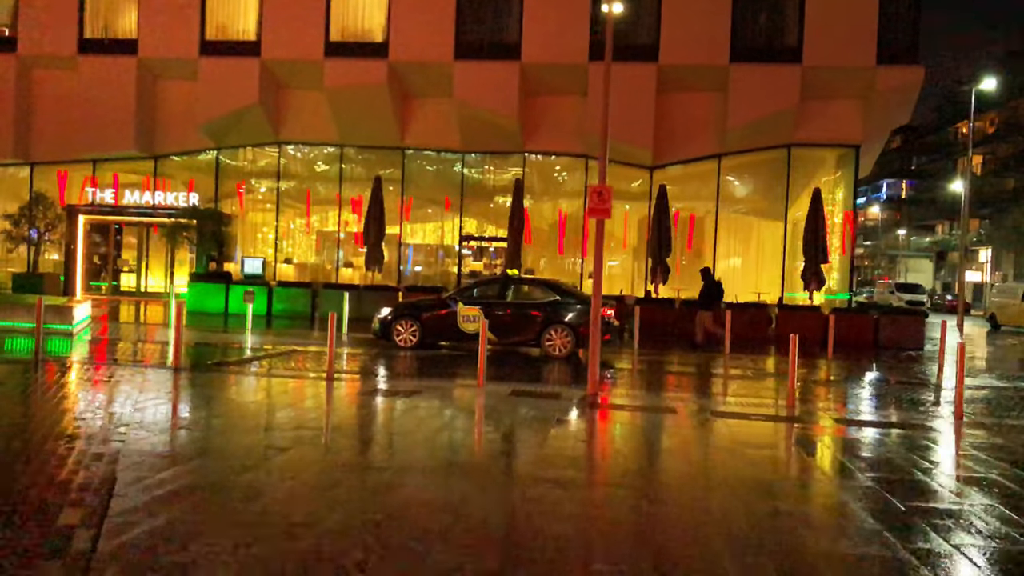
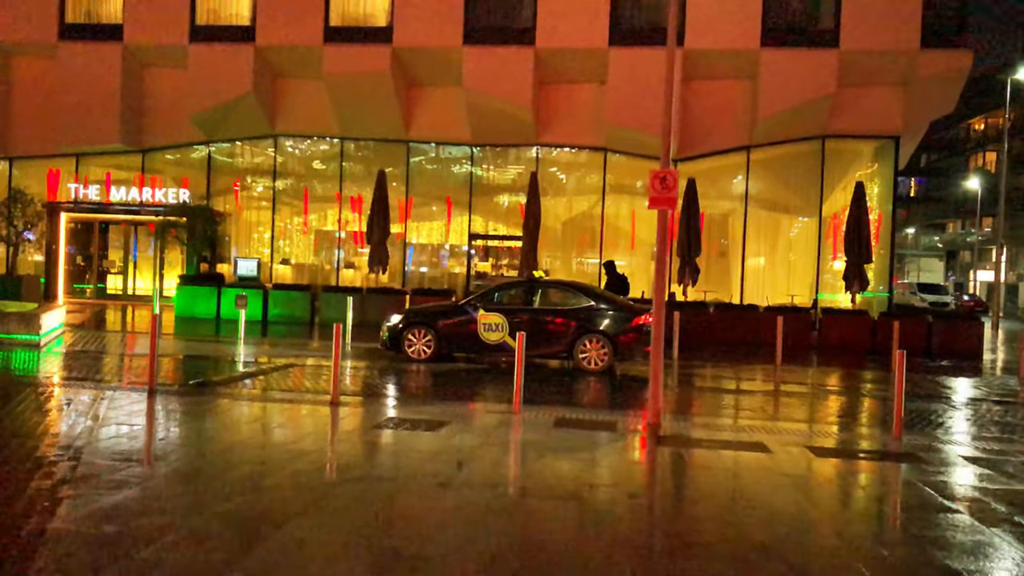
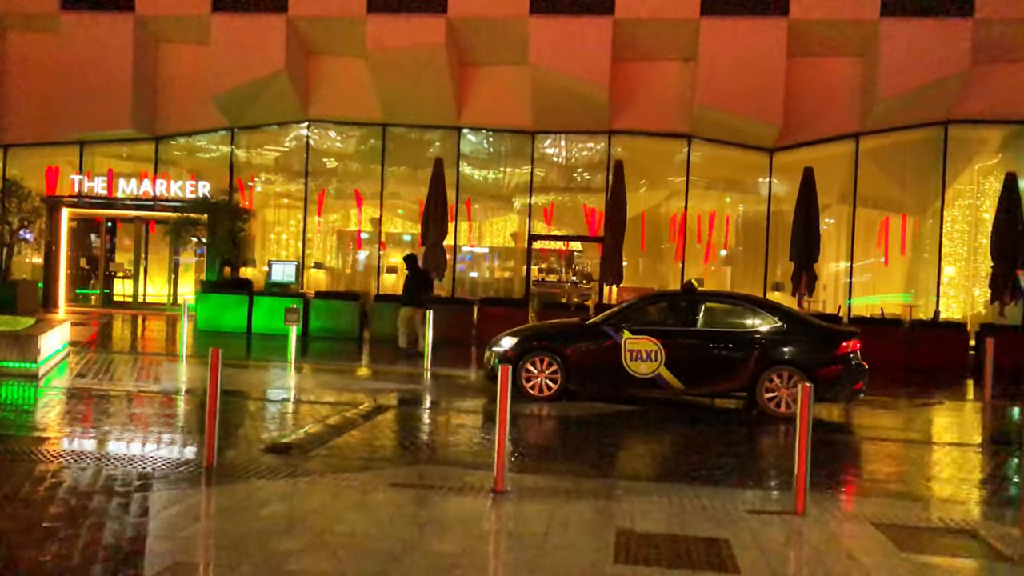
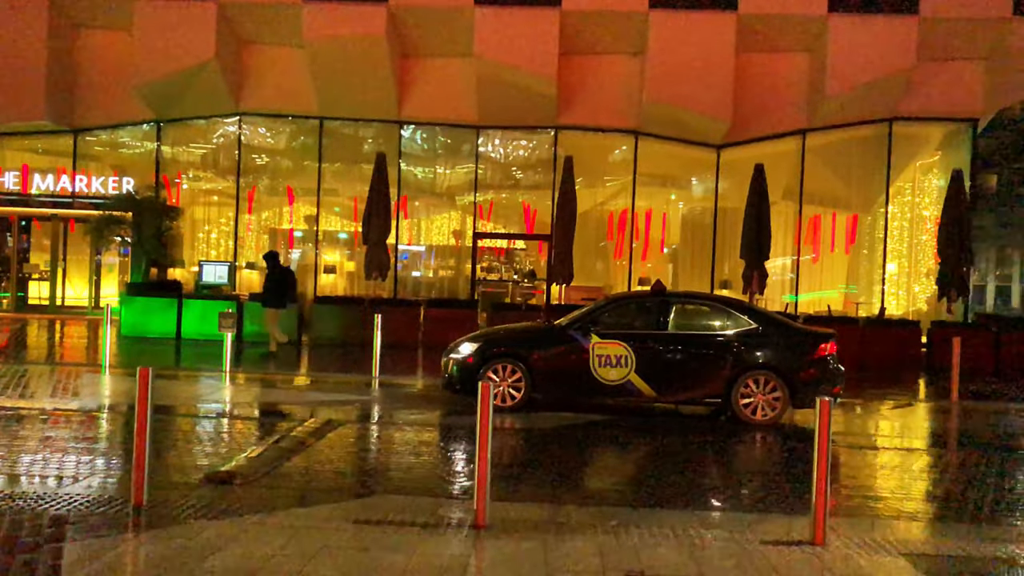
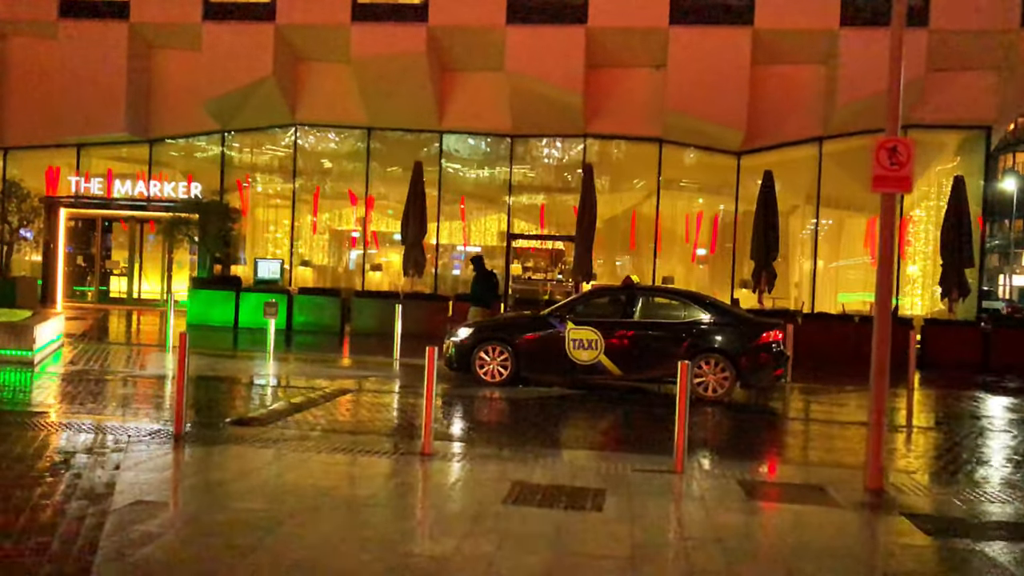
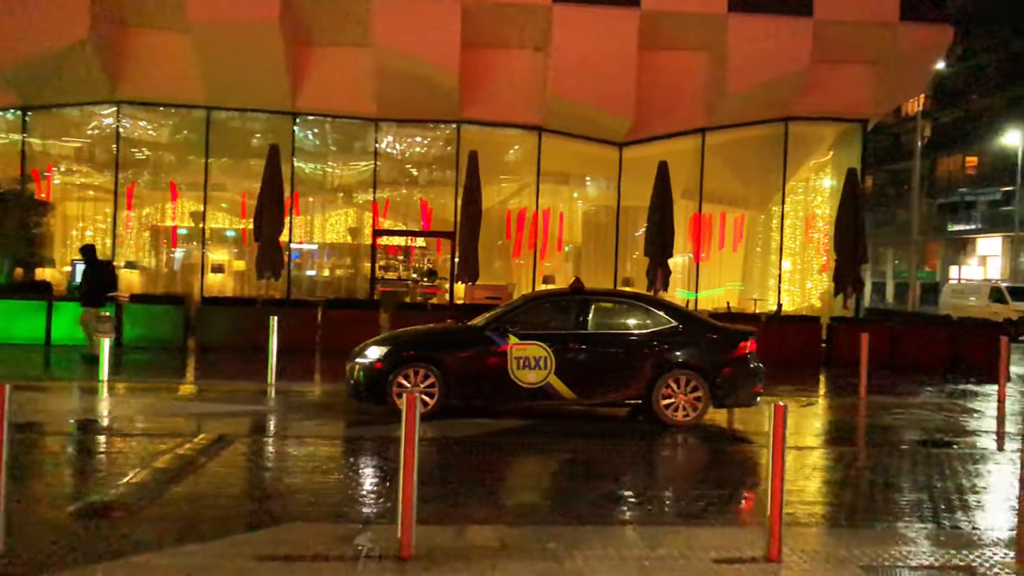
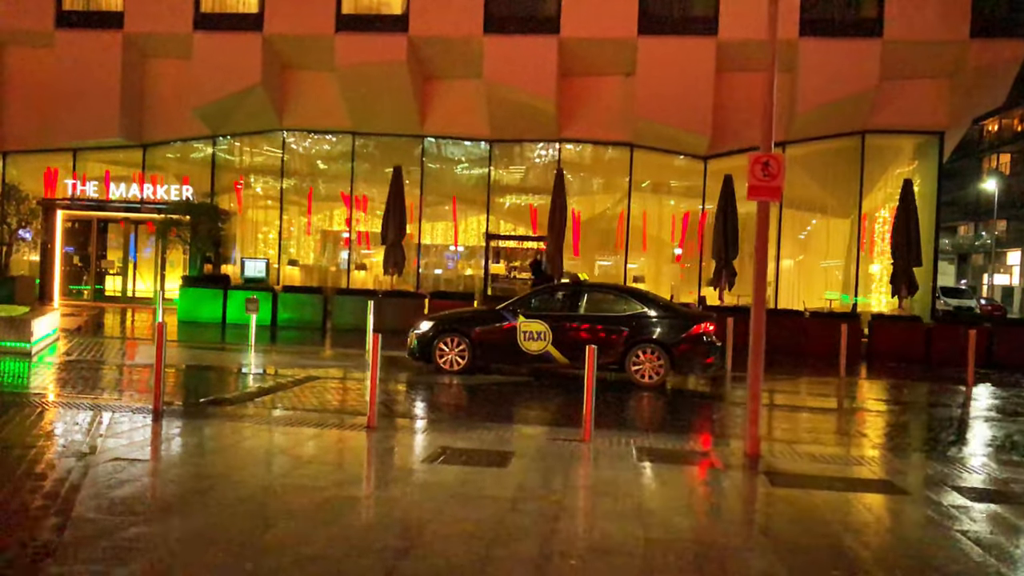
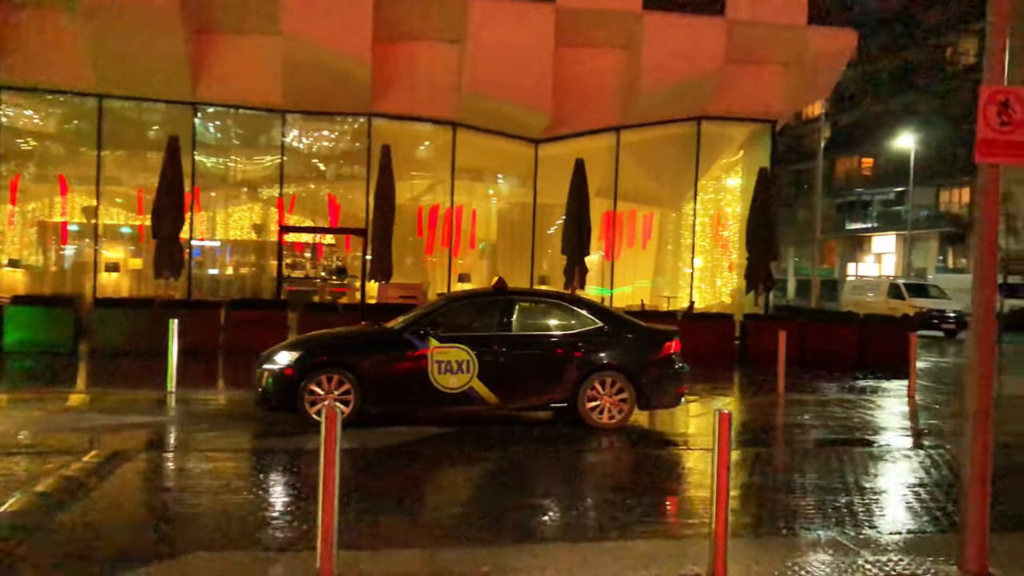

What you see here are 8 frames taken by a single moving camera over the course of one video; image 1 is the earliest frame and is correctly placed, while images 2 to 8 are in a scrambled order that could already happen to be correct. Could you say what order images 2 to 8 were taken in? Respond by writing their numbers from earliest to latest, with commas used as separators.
2, 7, 5, 3, 4, 6, 8
